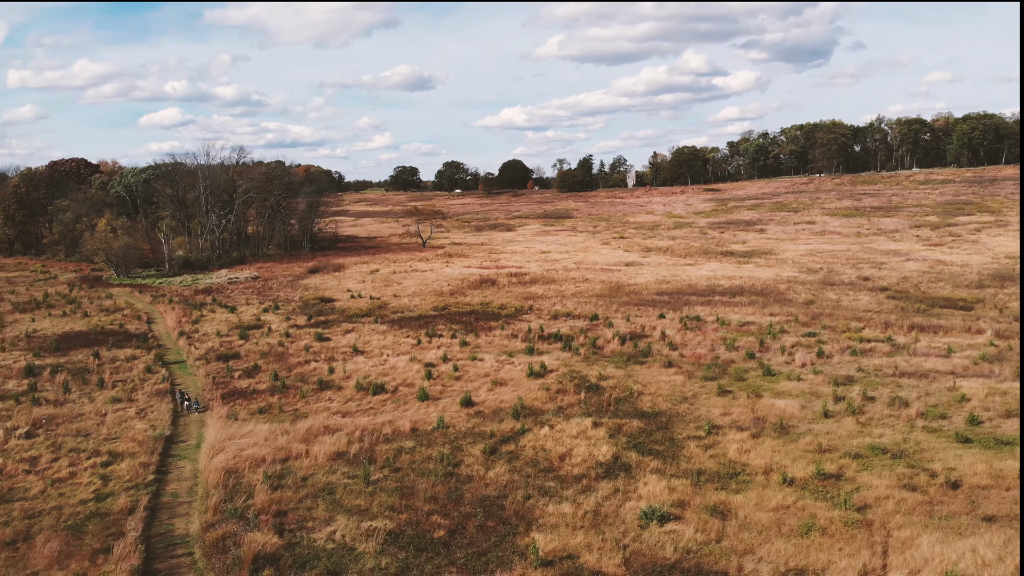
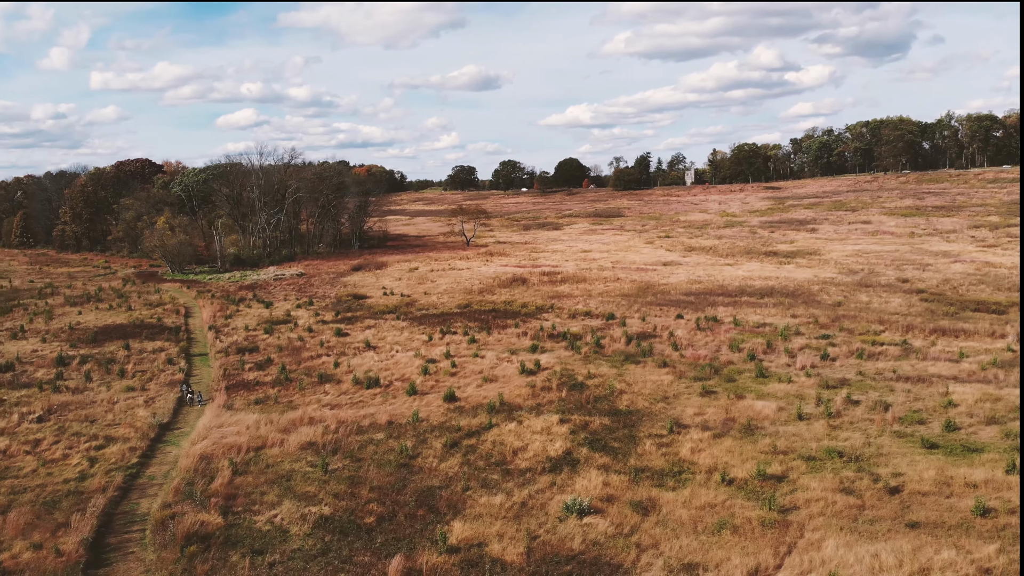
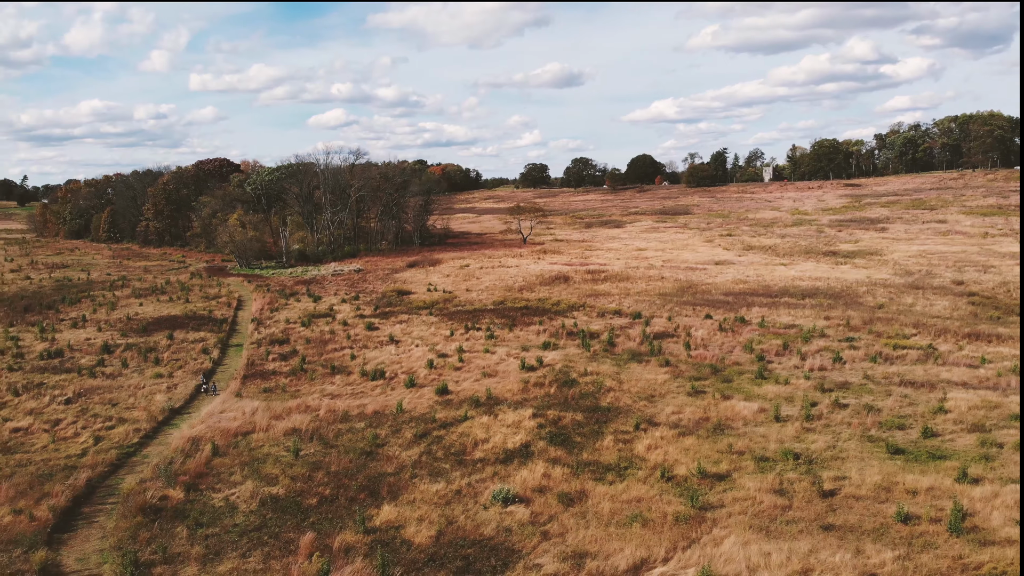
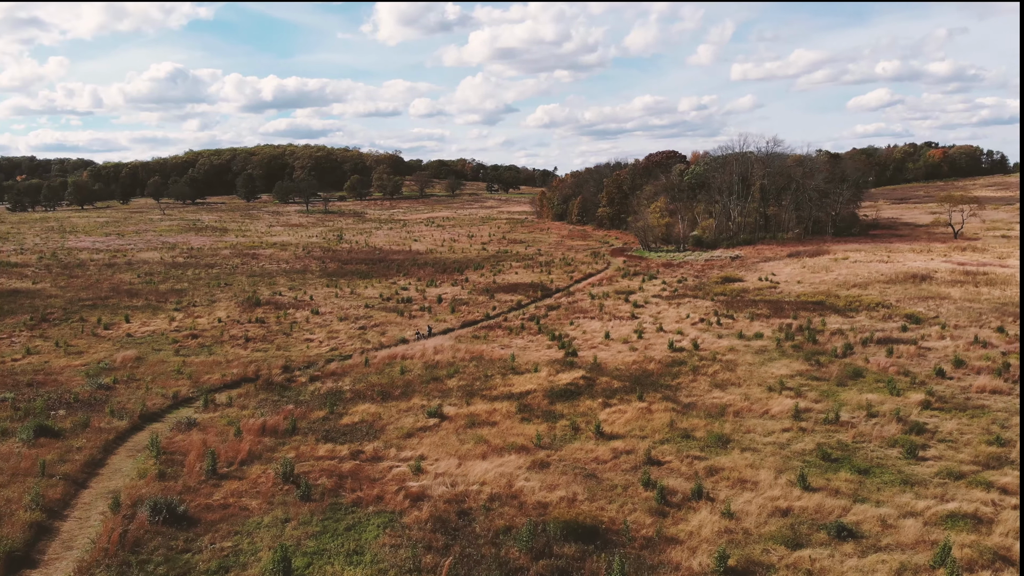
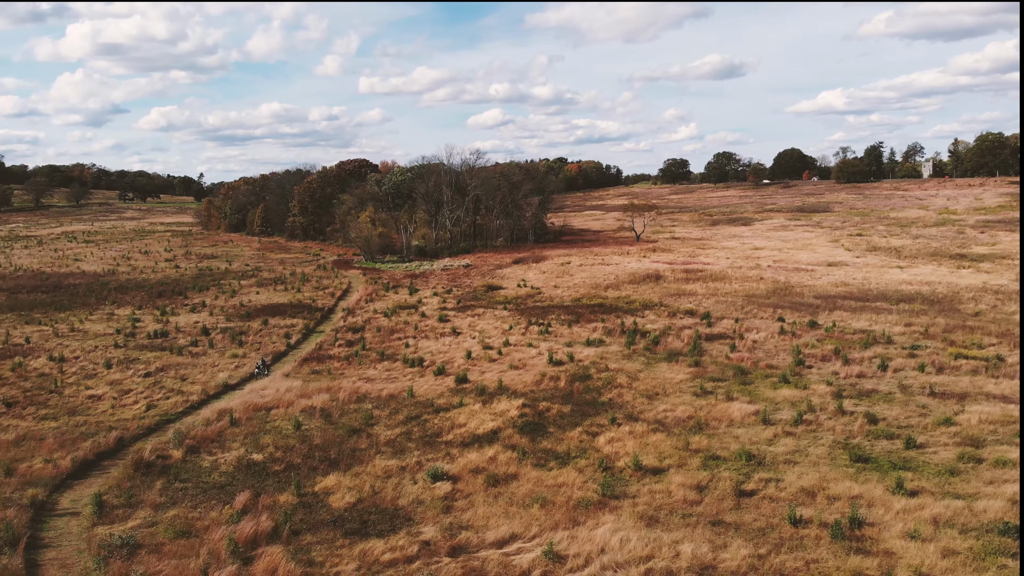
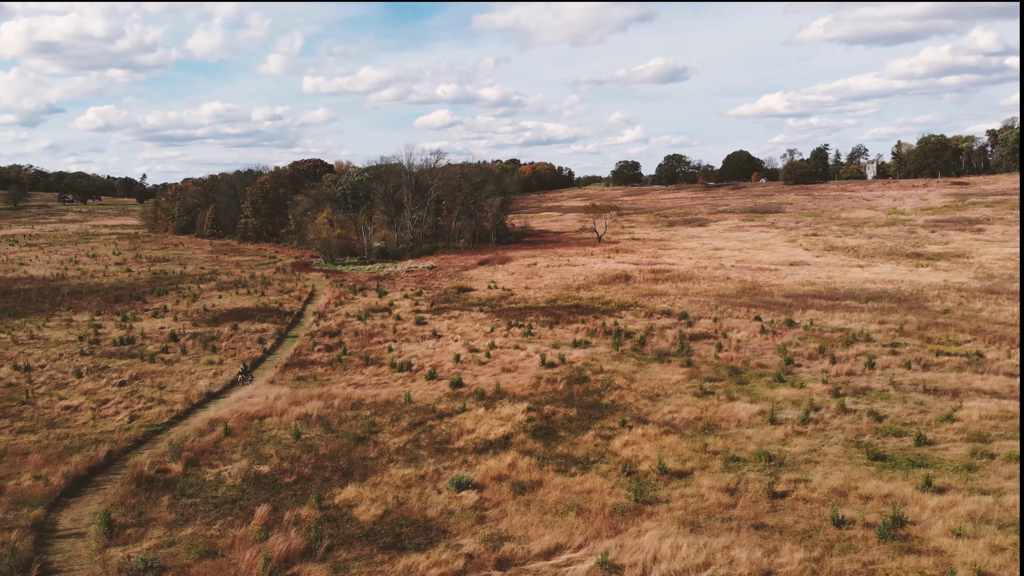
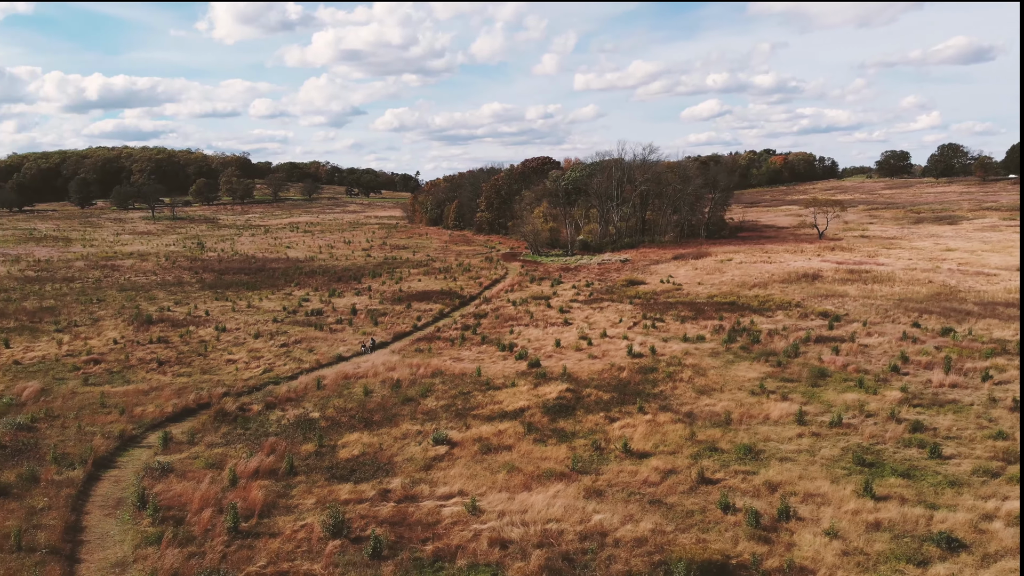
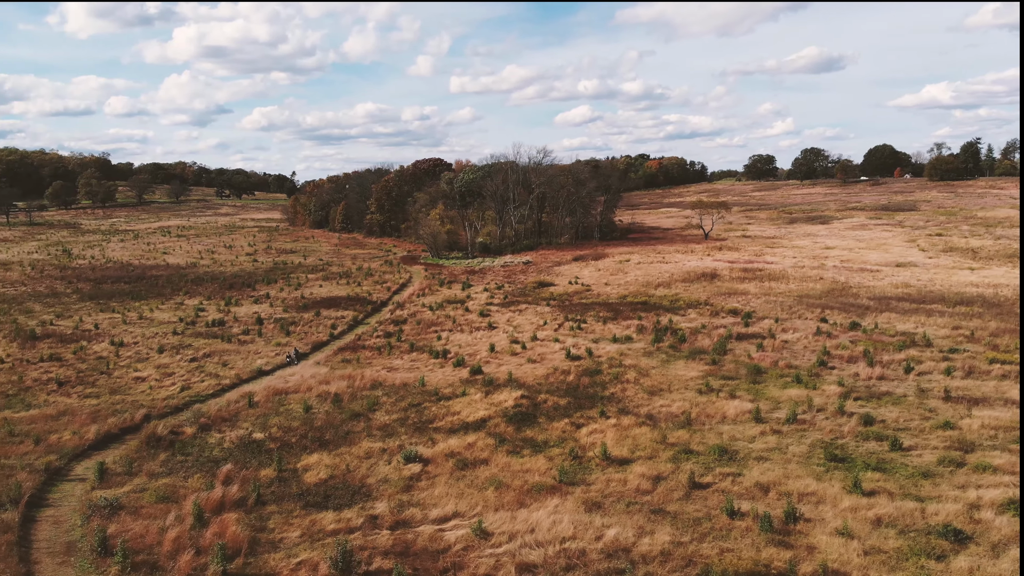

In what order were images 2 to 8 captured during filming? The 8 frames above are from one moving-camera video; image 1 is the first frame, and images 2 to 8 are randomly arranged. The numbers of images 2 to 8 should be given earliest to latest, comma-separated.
2, 3, 6, 5, 8, 7, 4
